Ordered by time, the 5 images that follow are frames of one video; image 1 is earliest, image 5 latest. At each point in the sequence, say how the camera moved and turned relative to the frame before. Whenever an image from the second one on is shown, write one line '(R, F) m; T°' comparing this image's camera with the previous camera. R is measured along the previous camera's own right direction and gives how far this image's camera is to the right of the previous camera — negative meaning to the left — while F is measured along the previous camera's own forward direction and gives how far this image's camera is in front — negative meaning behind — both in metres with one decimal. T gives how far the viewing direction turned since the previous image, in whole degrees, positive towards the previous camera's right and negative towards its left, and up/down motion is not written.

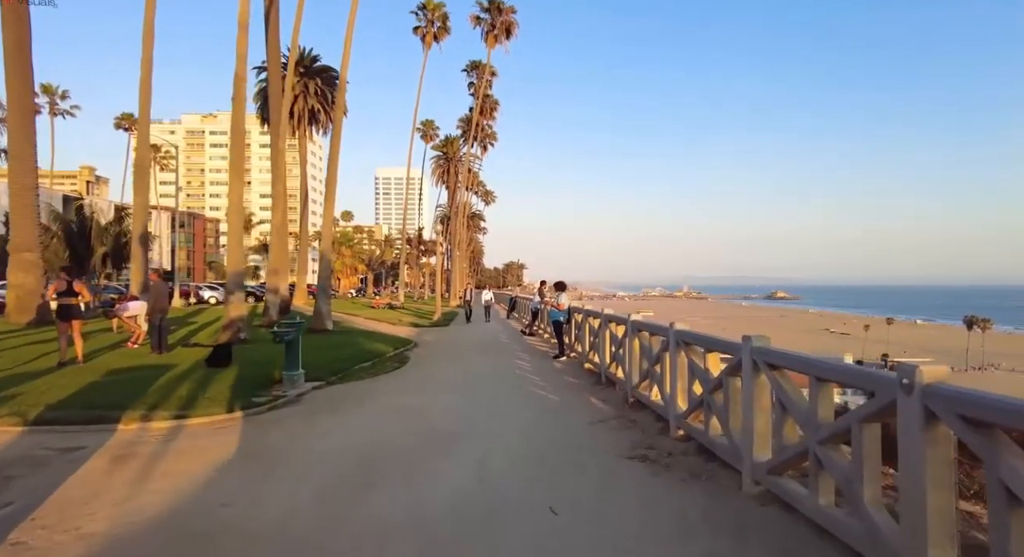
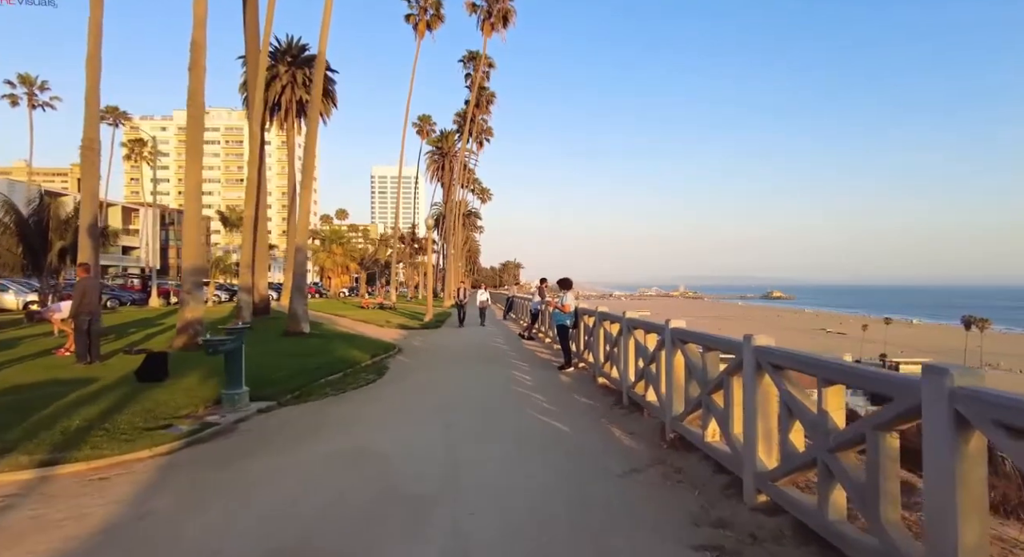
(0.0, +2.2) m; 0°
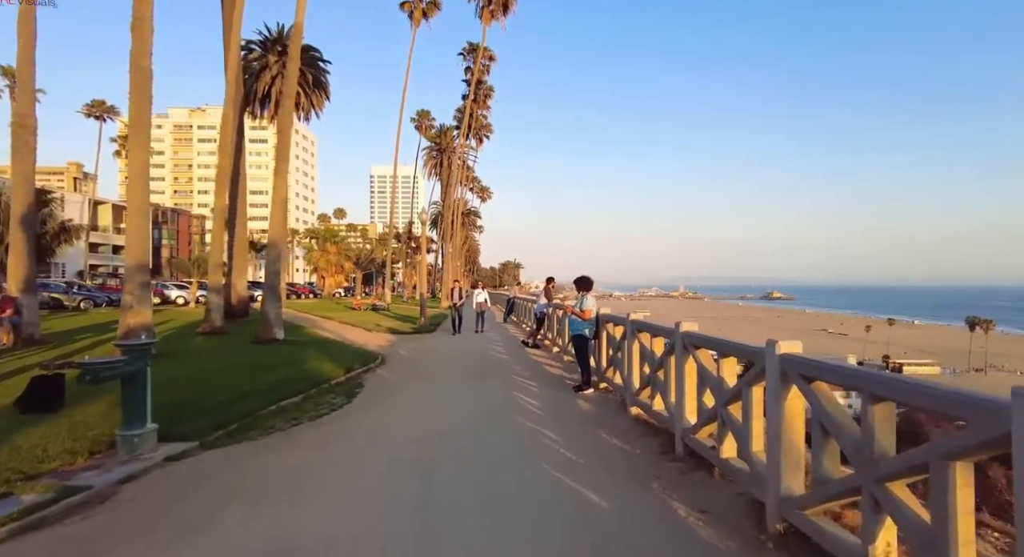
(-0.1, +2.4) m; 0°
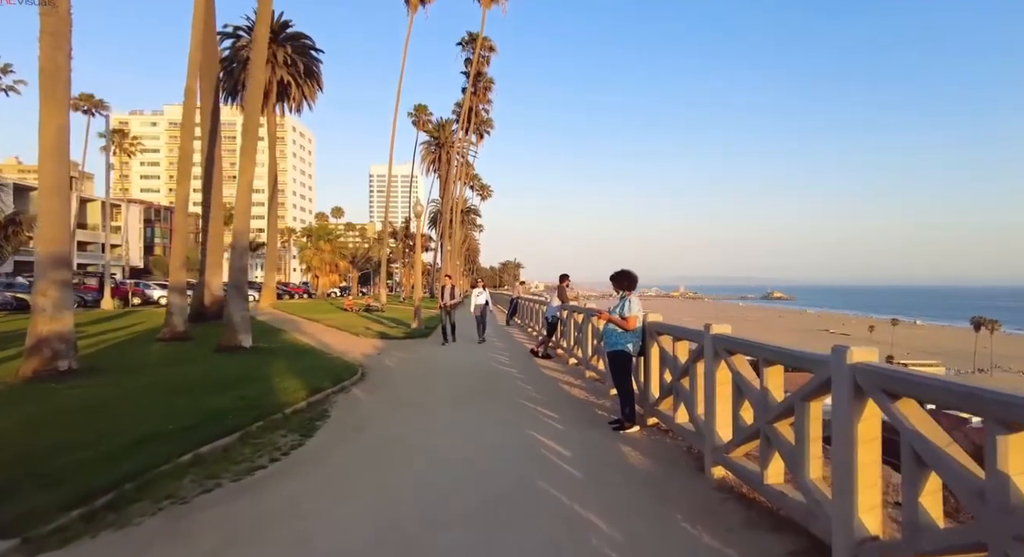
(-0.2, +2.6) m; 0°
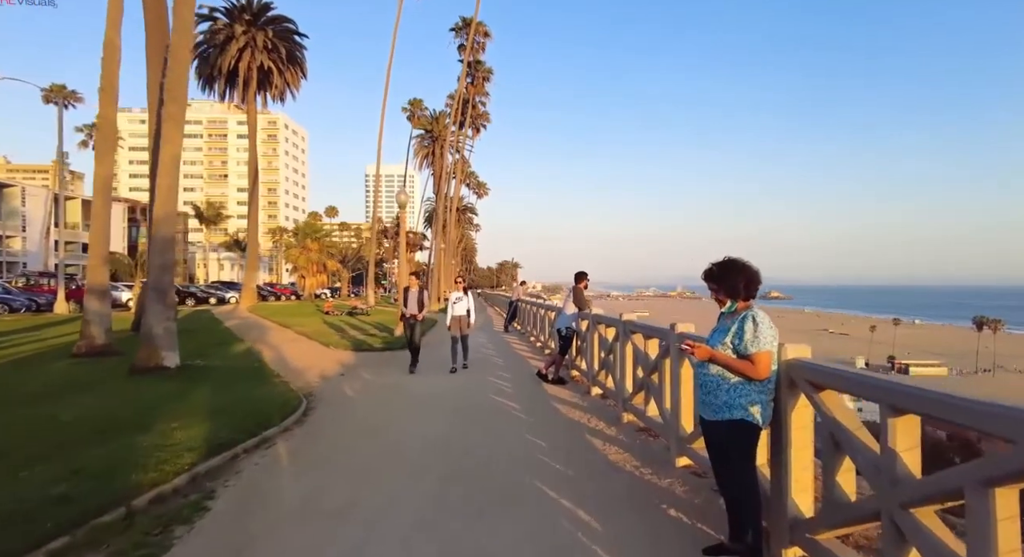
(-0.1, +3.4) m; 0°
